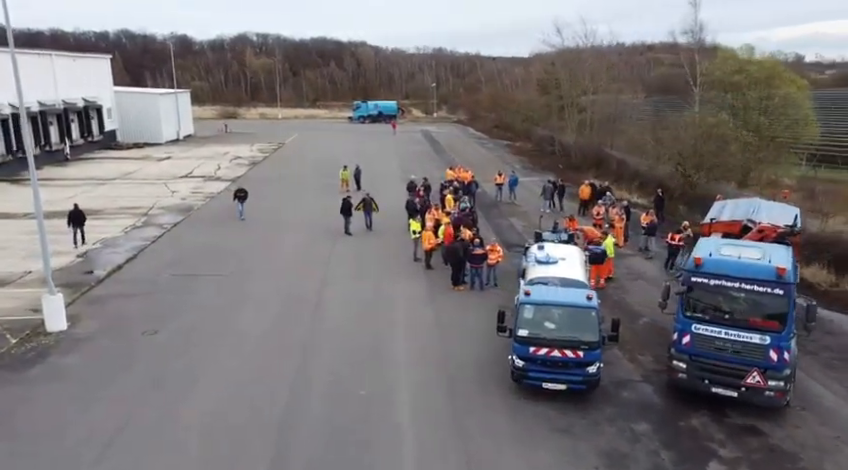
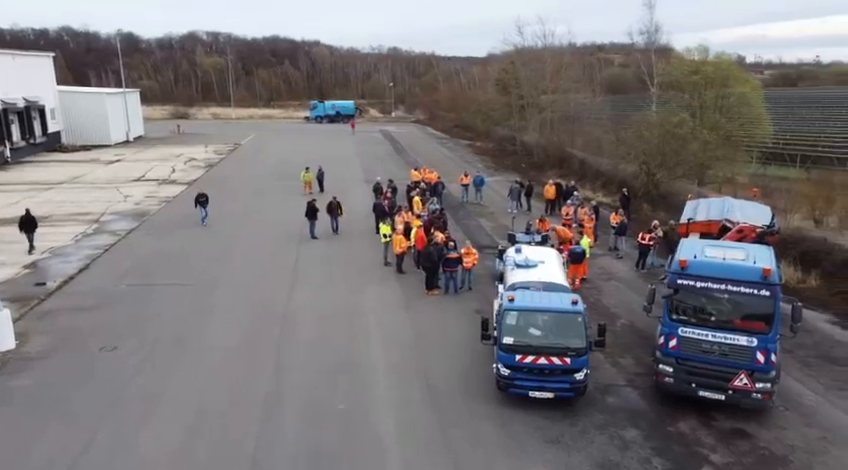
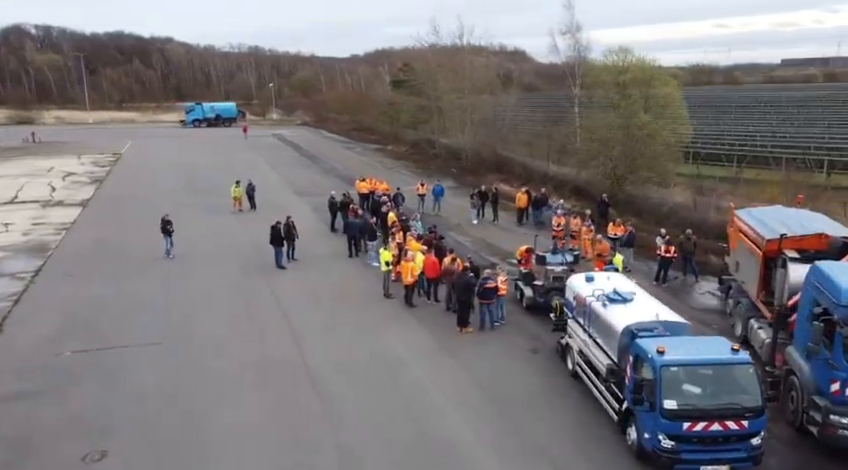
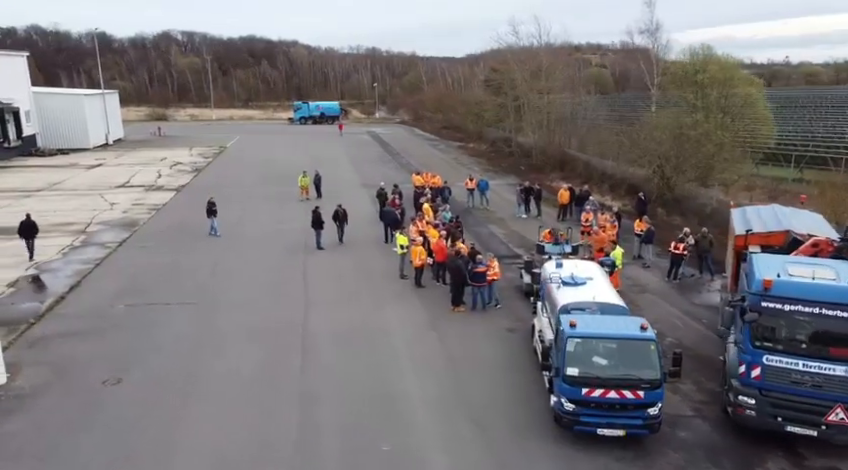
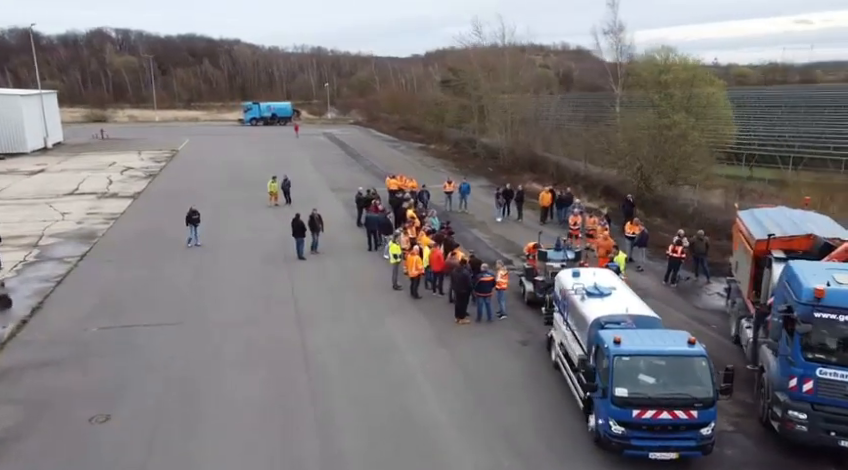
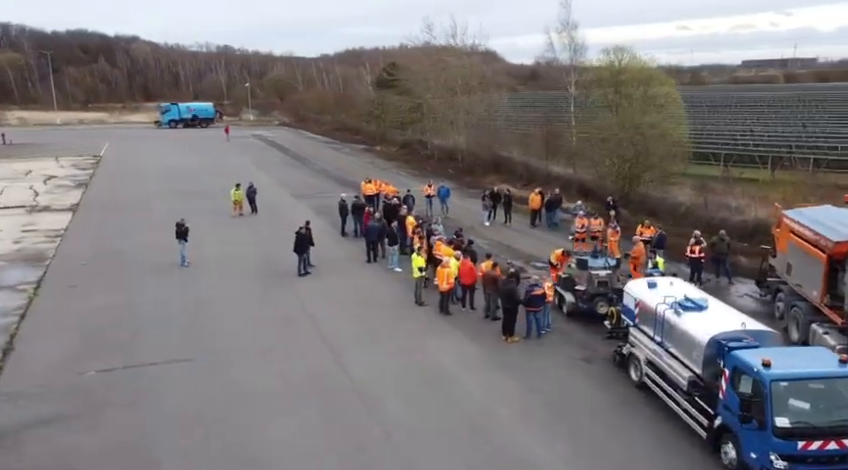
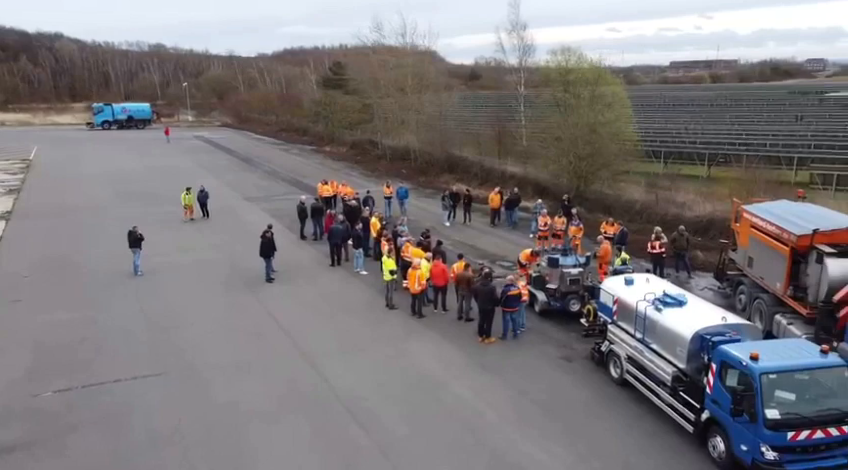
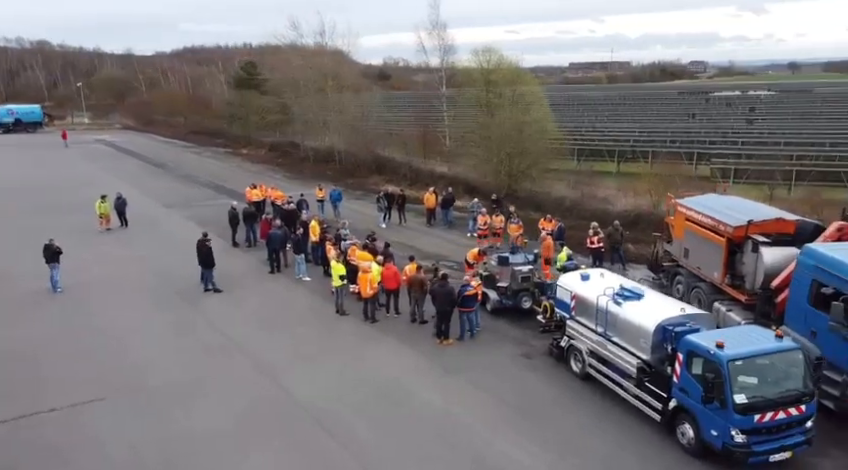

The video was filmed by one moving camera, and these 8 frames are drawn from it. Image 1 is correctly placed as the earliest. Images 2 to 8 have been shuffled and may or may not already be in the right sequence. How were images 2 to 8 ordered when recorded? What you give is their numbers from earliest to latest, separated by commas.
2, 4, 5, 3, 6, 7, 8
